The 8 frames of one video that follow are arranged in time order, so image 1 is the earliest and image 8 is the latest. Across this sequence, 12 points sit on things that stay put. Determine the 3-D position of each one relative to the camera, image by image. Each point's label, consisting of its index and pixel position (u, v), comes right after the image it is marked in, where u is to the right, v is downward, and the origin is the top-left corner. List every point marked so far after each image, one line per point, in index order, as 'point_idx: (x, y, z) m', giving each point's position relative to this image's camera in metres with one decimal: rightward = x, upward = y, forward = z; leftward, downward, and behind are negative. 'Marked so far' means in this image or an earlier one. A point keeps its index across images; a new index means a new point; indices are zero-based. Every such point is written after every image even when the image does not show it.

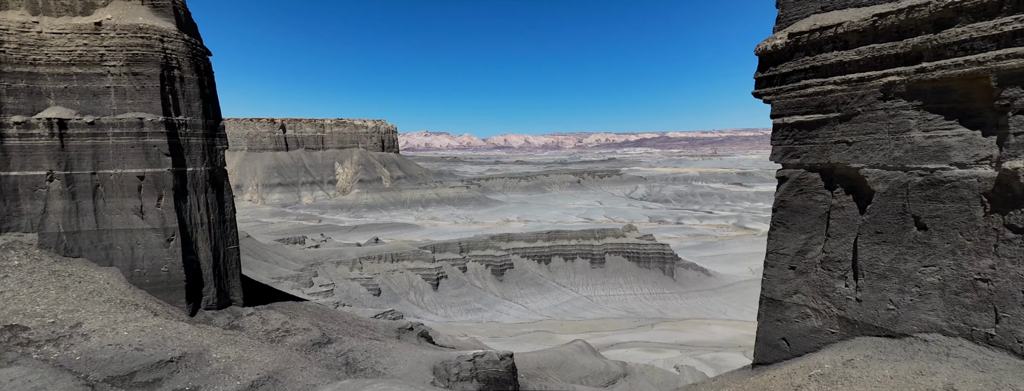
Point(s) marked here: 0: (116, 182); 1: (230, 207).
0: (-8.1, +0.3, +9.1) m
1: (-6.8, -0.2, +10.8) m
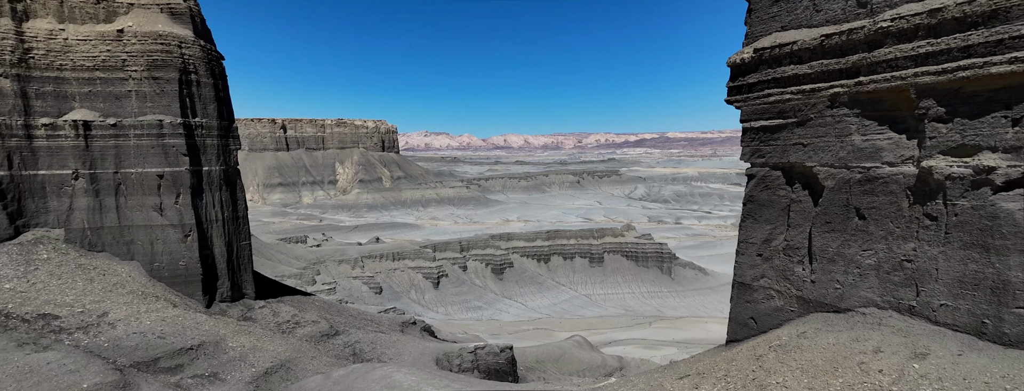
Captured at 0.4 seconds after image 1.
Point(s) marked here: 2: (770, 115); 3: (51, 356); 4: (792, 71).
0: (-8.1, +0.3, +9.6) m
1: (-6.8, -0.2, +11.3) m
2: (+2.3, +0.7, +4.3) m
3: (-7.3, -2.6, +7.2) m
4: (+2.3, +1.1, +4.1) m
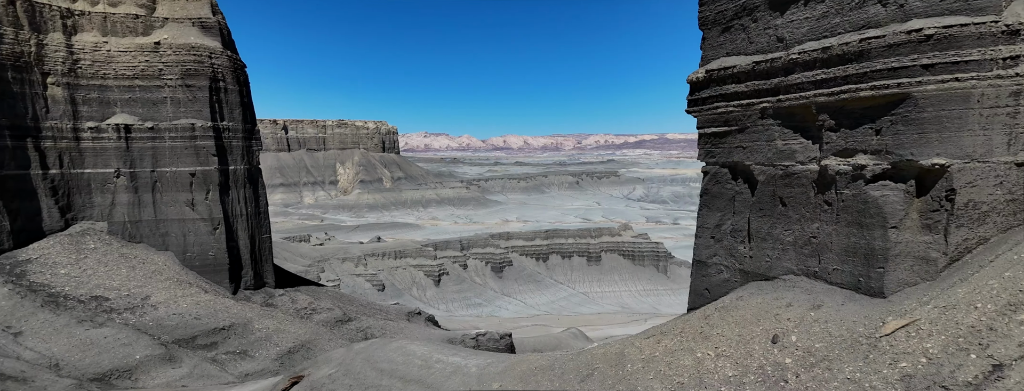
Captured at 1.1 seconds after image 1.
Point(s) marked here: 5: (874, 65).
0: (-8.1, +0.4, +10.6) m
1: (-6.9, -0.1, +12.4) m
2: (+2.3, +0.8, +5.3) m
3: (-7.4, -2.5, +8.2) m
4: (+2.3, +1.2, +5.2) m
5: (+3.0, +1.1, +3.7) m
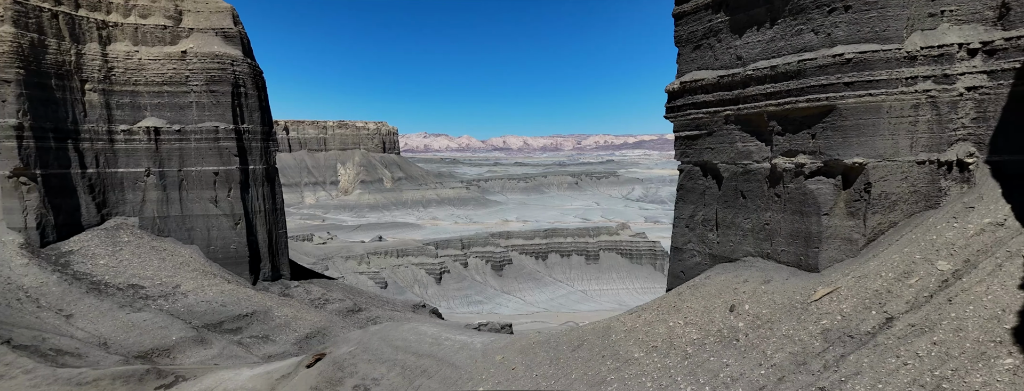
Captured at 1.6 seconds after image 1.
0: (-8.1, +0.5, +11.5) m
1: (-6.9, 0.0, +13.2) m
2: (+2.3, +0.9, +6.2) m
3: (-7.4, -2.4, +9.0) m
4: (+2.3, +1.3, +6.0) m
5: (+3.0, +1.2, +4.6) m
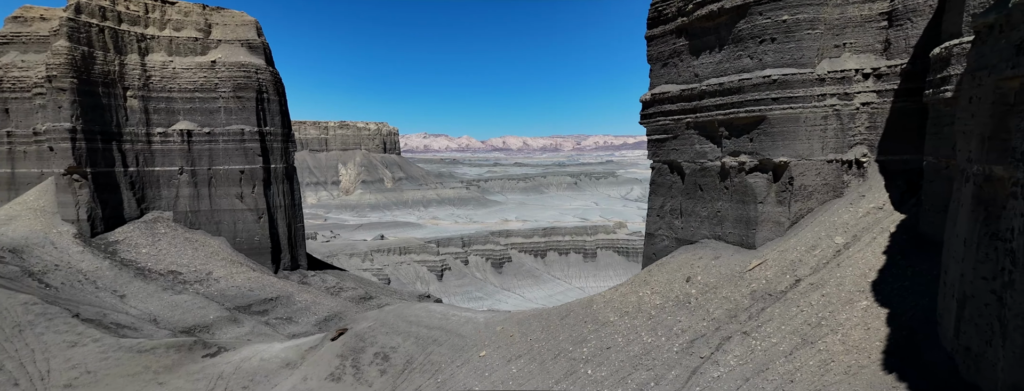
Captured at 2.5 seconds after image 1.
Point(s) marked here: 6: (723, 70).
0: (-8.1, +0.6, +12.6) m
1: (-6.9, +0.1, +14.4) m
2: (+2.3, +1.0, +7.3) m
3: (-7.4, -2.3, +10.2) m
4: (+2.3, +1.4, +7.2) m
5: (+3.0, +1.3, +5.7) m
6: (+2.9, +1.7, +6.1) m
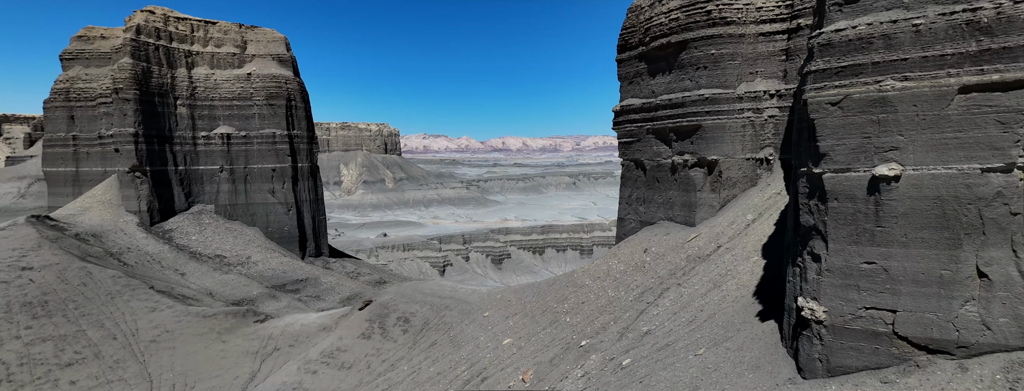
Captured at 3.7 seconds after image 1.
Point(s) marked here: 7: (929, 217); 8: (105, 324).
0: (-8.2, +0.7, +14.4) m
1: (-7.0, +0.2, +16.2) m
2: (+2.2, +1.2, +9.1) m
3: (-7.4, -2.2, +12.0) m
4: (+2.3, +1.6, +9.0) m
5: (+3.0, +1.4, +7.5) m
6: (+2.8, +1.9, +7.9) m
7: (+2.8, -0.1, +3.0) m
8: (-8.1, -2.6, +8.9) m
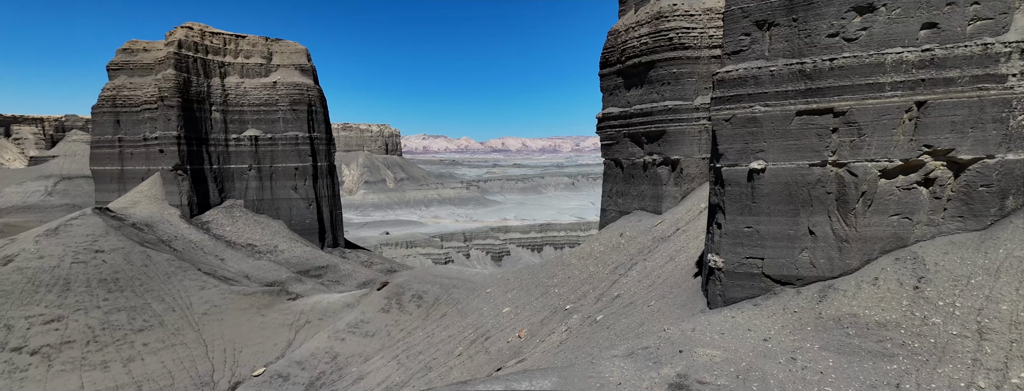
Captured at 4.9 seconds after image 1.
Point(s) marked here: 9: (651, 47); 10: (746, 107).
0: (-8.2, +0.9, +16.0) m
1: (-7.0, +0.4, +17.7) m
2: (+2.2, +1.3, +10.7) m
3: (-7.5, -2.0, +13.5) m
4: (+2.2, +1.7, +10.6) m
5: (+2.9, +1.6, +9.1) m
6: (+2.8, +2.0, +9.5) m
7: (+2.8, 0.0, +4.6) m
8: (-8.1, -2.4, +10.5) m
9: (+2.8, +3.0, +9.1) m
10: (+2.5, +0.9, +4.8) m
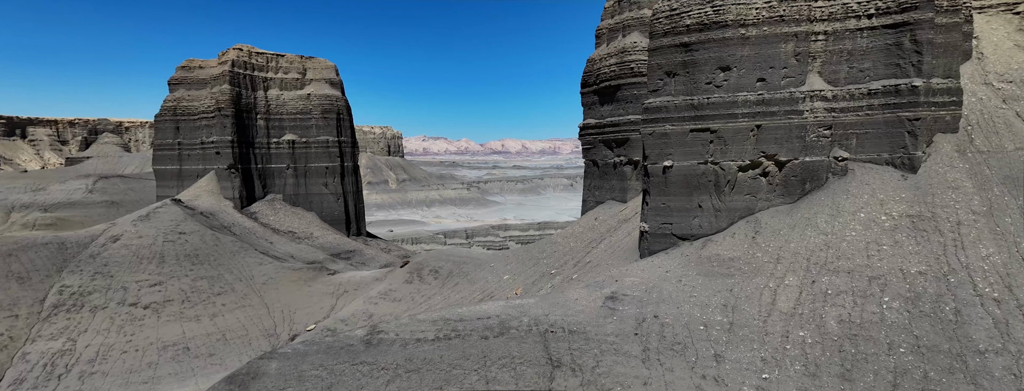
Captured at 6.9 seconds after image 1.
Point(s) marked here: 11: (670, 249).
0: (-8.2, +1.0, +18.7) m
1: (-7.0, +0.5, +20.4) m
2: (+2.2, +1.5, +13.4) m
3: (-7.5, -1.8, +16.2) m
4: (+2.2, +1.9, +13.2) m
5: (+2.9, +1.8, +11.8) m
6: (+2.8, +2.2, +12.1) m
7: (+2.7, +0.2, +7.2) m
8: (-8.2, -2.2, +13.1) m
9: (+2.8, +3.2, +11.8) m
10: (+2.5, +1.1, +7.4) m
11: (+2.6, -0.9, +7.4) m
